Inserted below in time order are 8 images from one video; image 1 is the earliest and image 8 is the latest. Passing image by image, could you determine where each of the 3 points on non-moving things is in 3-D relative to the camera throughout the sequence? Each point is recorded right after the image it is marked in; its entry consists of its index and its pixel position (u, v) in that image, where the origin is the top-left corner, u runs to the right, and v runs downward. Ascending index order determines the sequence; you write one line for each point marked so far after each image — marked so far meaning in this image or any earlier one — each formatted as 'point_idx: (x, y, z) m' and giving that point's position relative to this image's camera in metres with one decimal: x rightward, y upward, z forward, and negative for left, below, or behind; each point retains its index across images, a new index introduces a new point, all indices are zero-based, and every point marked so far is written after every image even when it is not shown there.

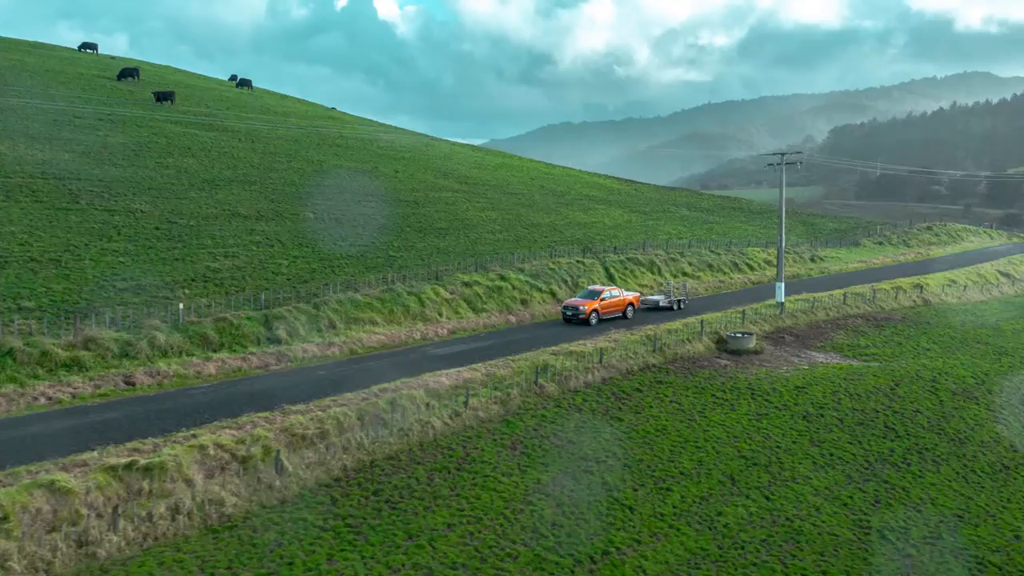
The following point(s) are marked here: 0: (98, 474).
0: (-8.6, -3.8, +18.5) m
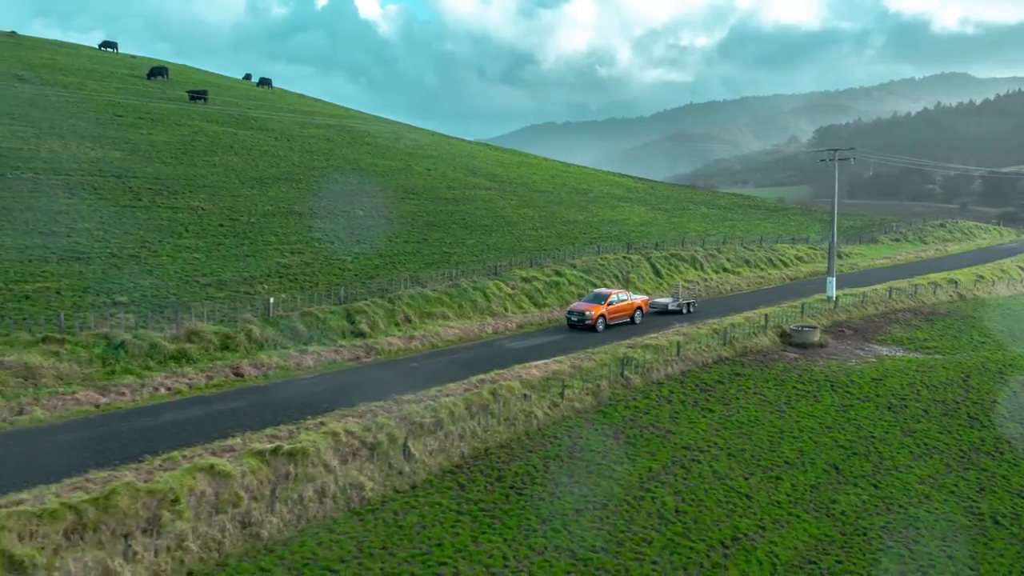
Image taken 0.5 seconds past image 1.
0: (-5.7, -3.6, +19.0) m
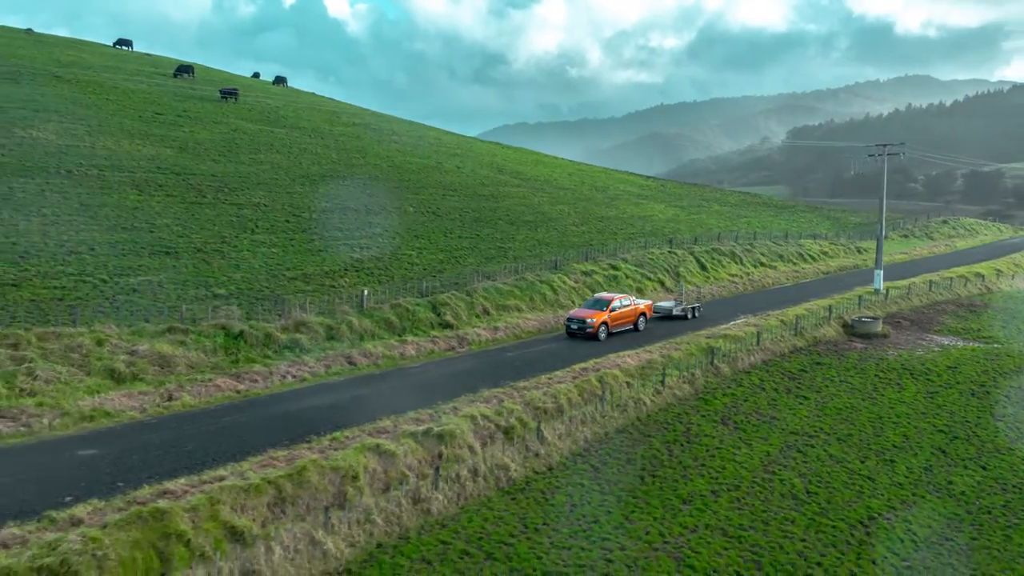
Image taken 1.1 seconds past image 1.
0: (-2.4, -3.4, +19.8) m
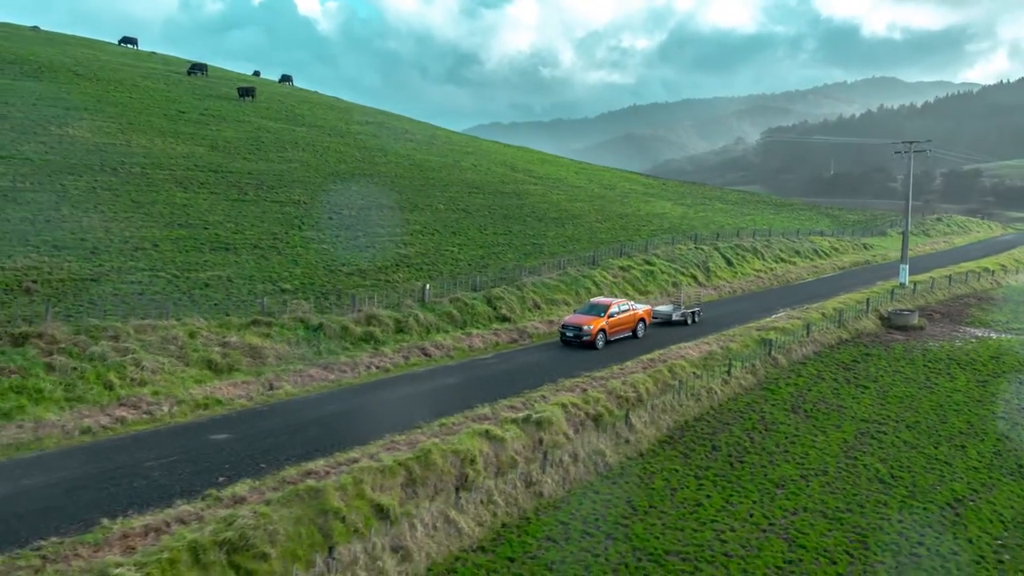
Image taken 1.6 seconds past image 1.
0: (-0.1, -3.1, +20.4) m
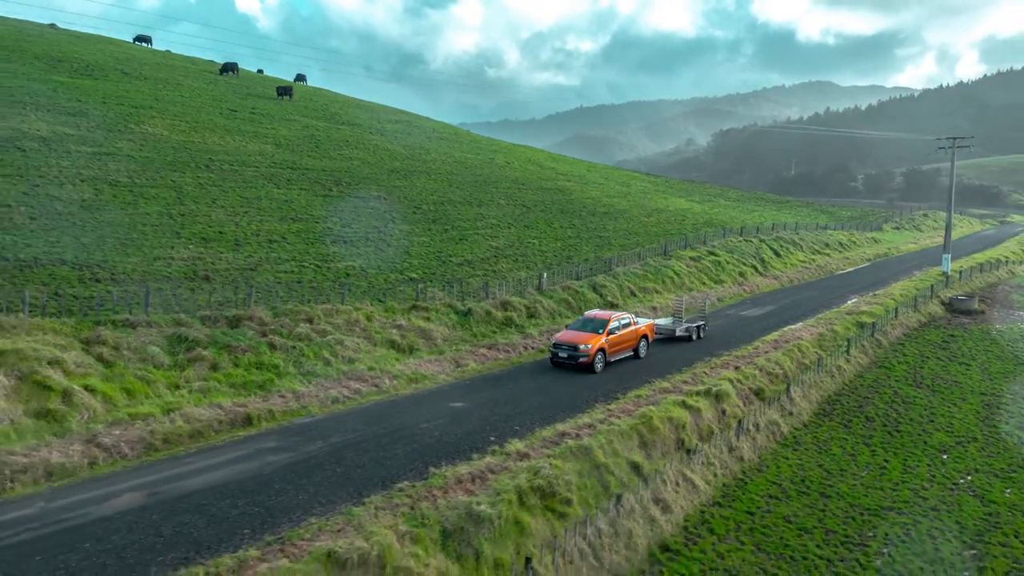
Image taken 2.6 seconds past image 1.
0: (+4.5, -2.7, +22.1) m
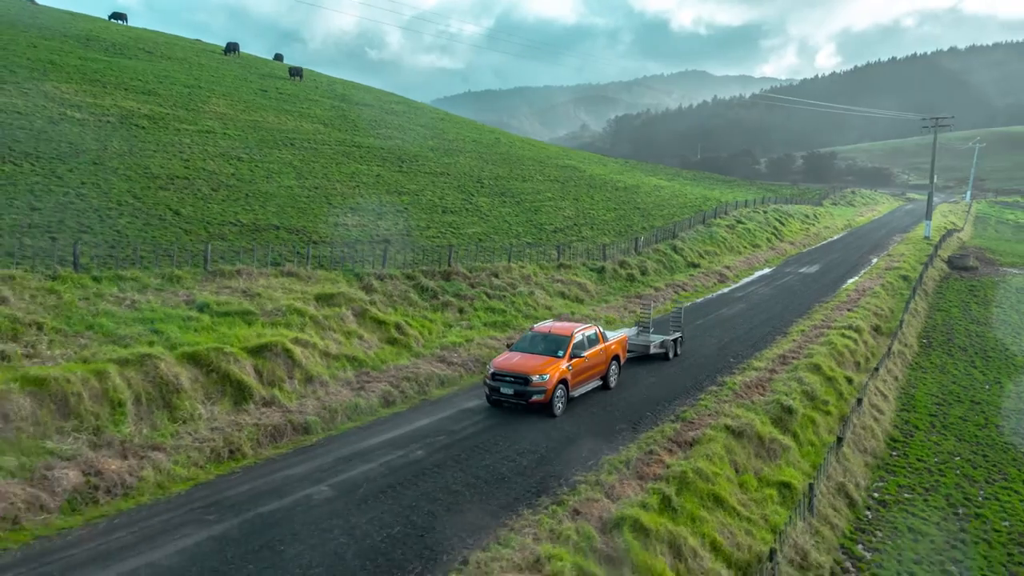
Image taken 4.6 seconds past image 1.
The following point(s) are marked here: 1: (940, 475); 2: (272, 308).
0: (+9.6, -1.3, +26.2) m
1: (+8.5, -3.7, +17.7) m
2: (-4.8, -0.4, +18.0) m
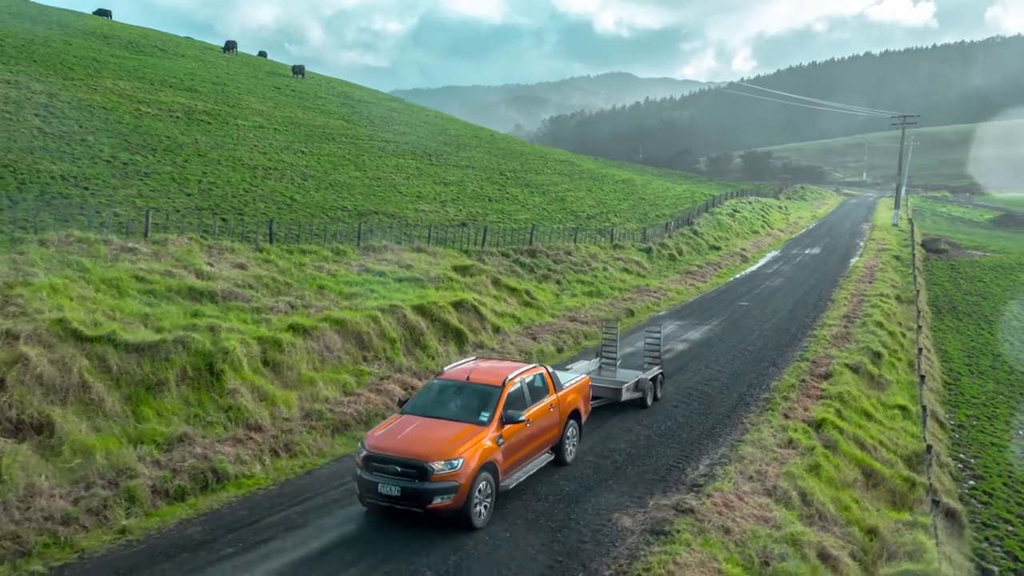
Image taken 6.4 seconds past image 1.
0: (+12.2, -0.4, +29.8) m
1: (+11.5, -2.9, +21.3) m
2: (-1.8, +0.3, +20.8) m
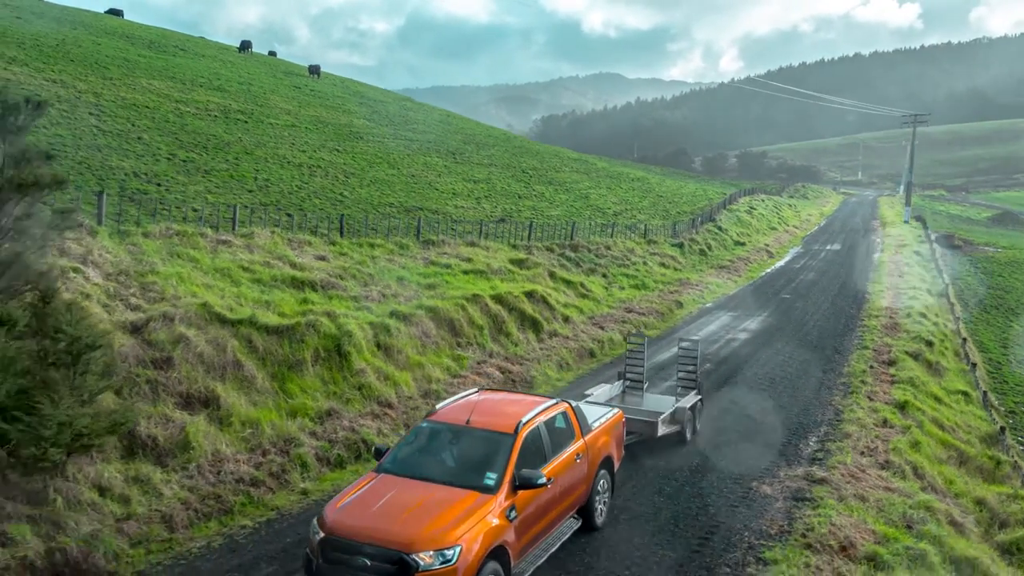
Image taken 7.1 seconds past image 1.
0: (+13.6, -0.1, +30.6) m
1: (+12.9, -2.7, +22.0) m
2: (-0.4, +0.5, +21.6) m
